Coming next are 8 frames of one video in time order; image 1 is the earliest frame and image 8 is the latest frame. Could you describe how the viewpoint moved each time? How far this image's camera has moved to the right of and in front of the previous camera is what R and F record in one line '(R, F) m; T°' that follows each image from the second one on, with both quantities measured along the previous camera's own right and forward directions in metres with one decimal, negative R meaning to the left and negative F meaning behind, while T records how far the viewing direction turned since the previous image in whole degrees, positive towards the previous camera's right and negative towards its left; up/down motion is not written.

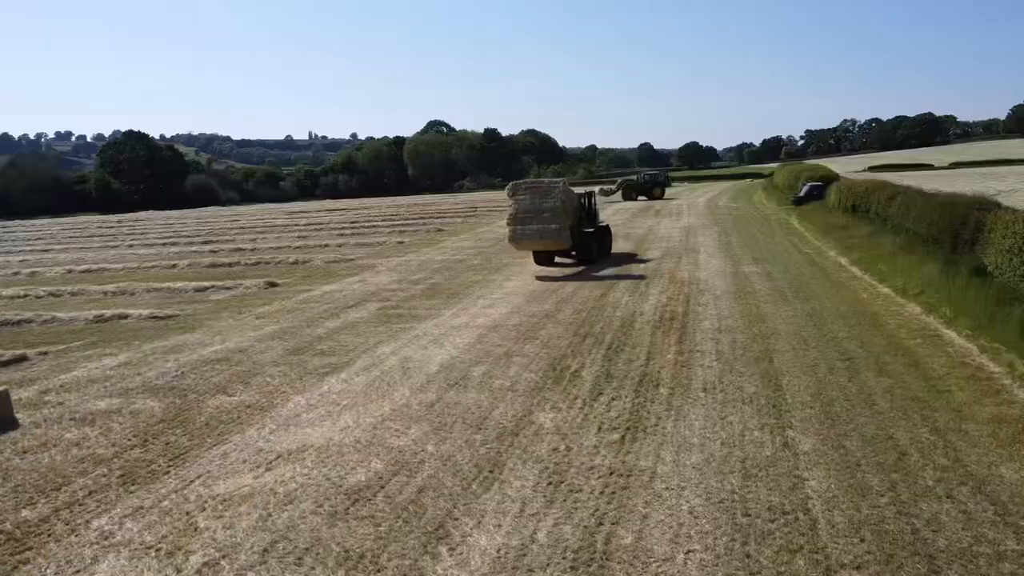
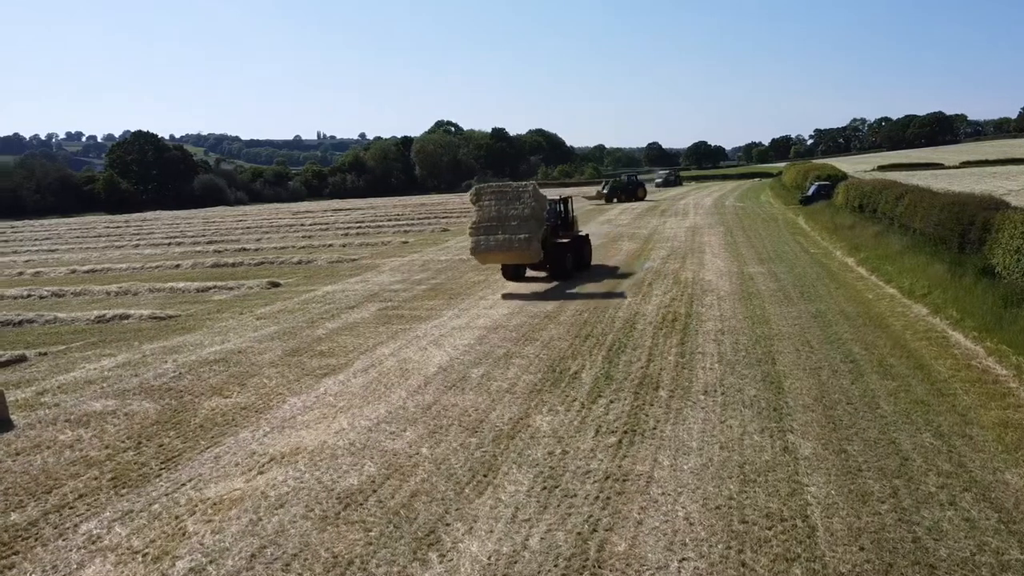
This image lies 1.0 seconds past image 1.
(+0.1, +0.1) m; -1°
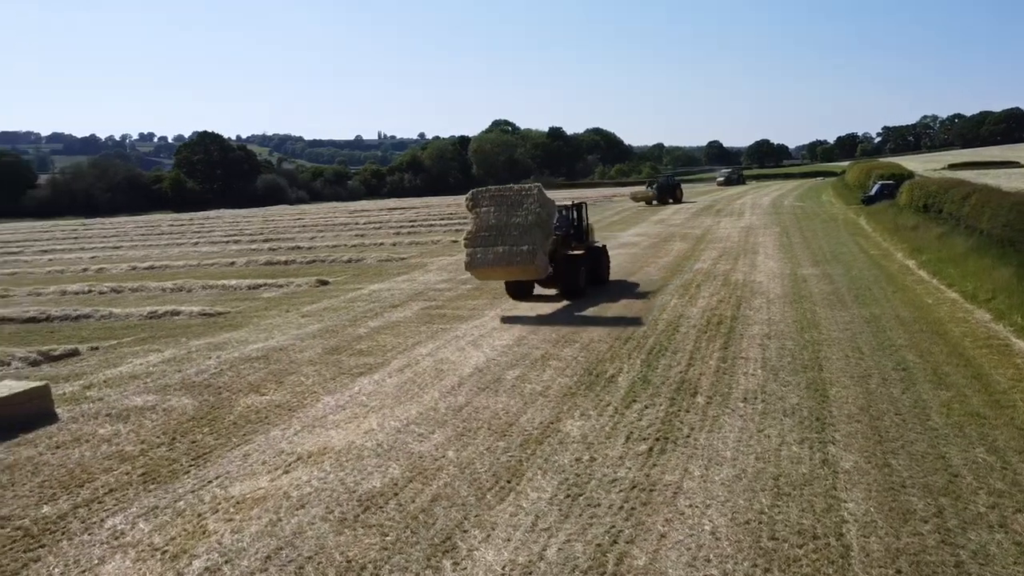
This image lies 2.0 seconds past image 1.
(+0.3, +0.2) m; -4°
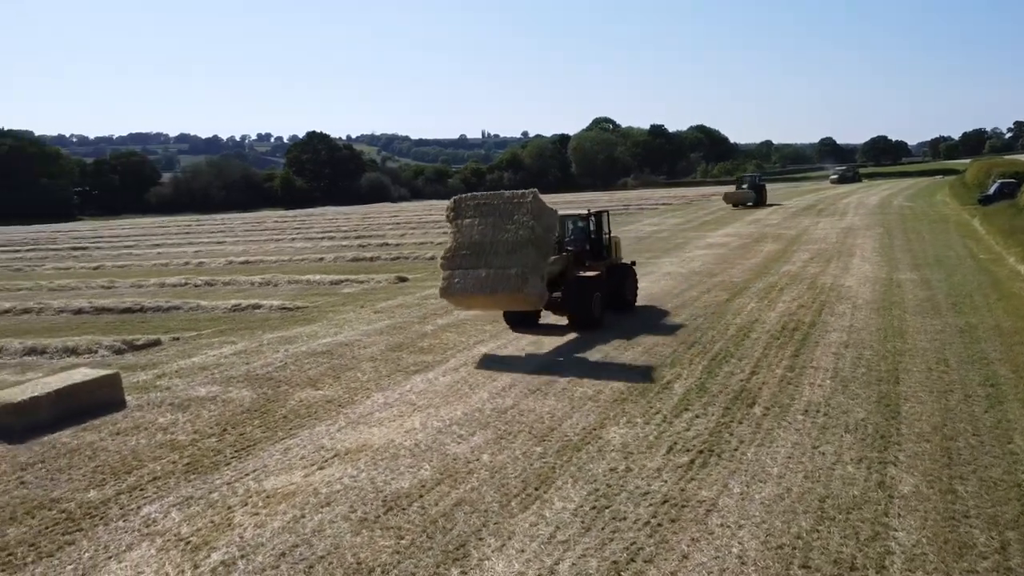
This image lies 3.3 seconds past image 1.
(+0.6, +0.3) m; -7°
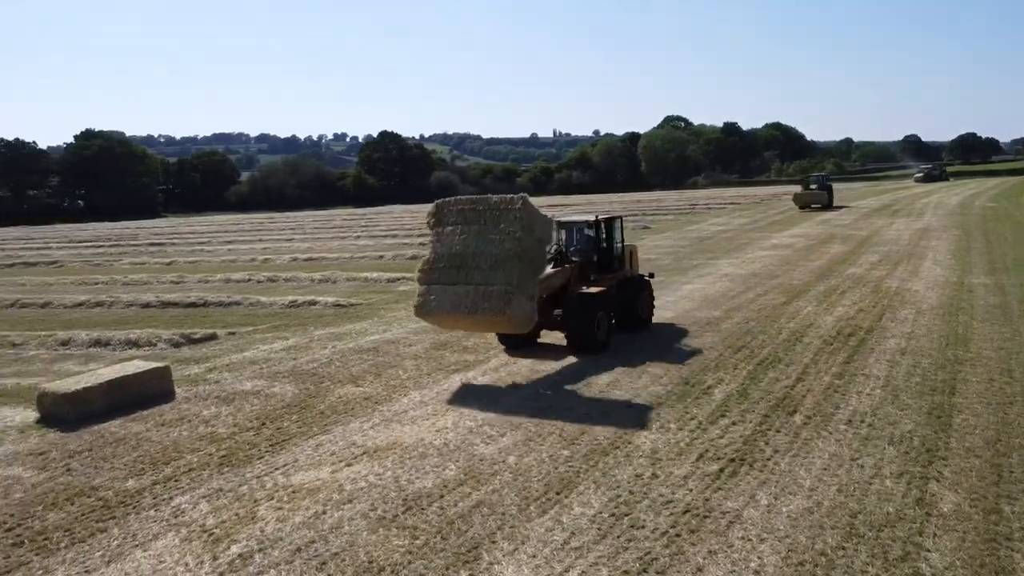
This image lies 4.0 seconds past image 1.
(+0.4, +0.1) m; -5°
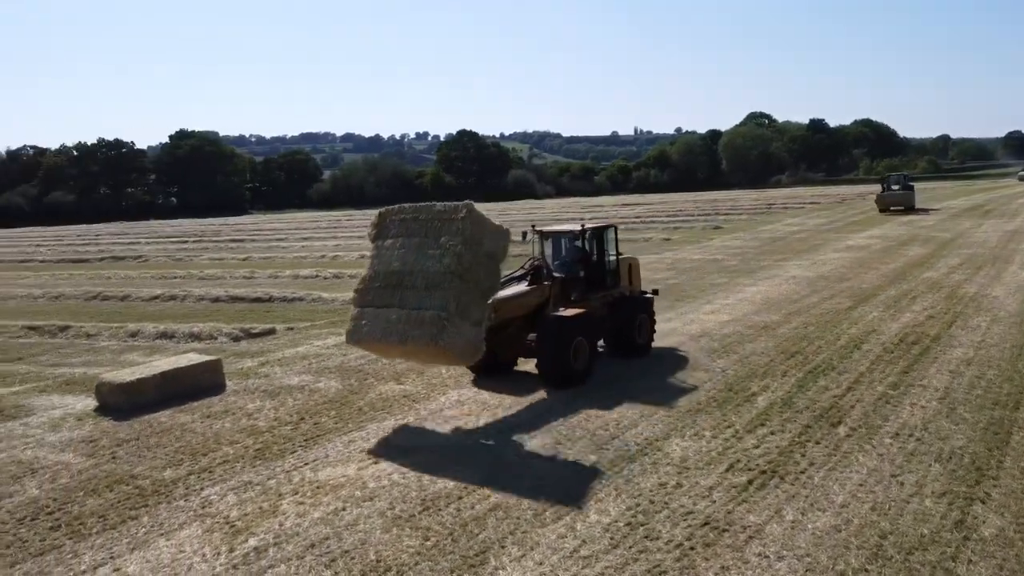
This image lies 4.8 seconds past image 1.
(+0.5, +0.1) m; -6°
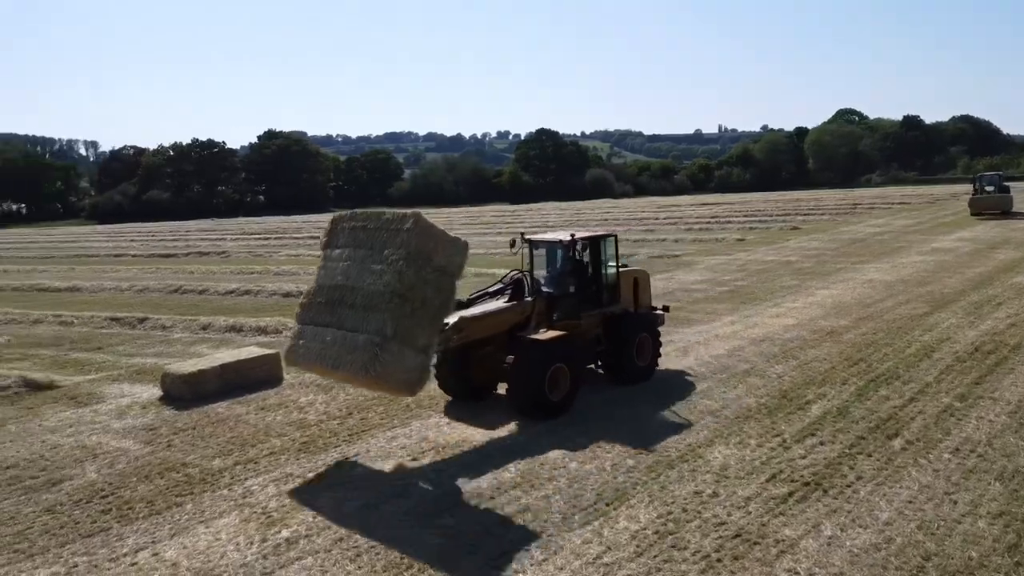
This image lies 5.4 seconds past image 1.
(+0.4, +0.1) m; -6°
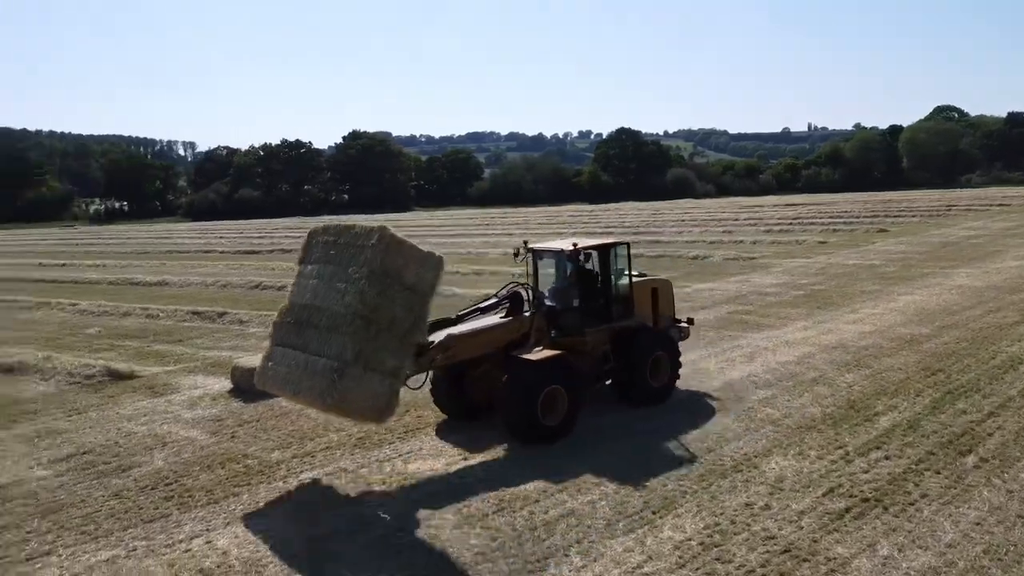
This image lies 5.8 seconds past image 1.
(+0.3, +0.1) m; -6°
